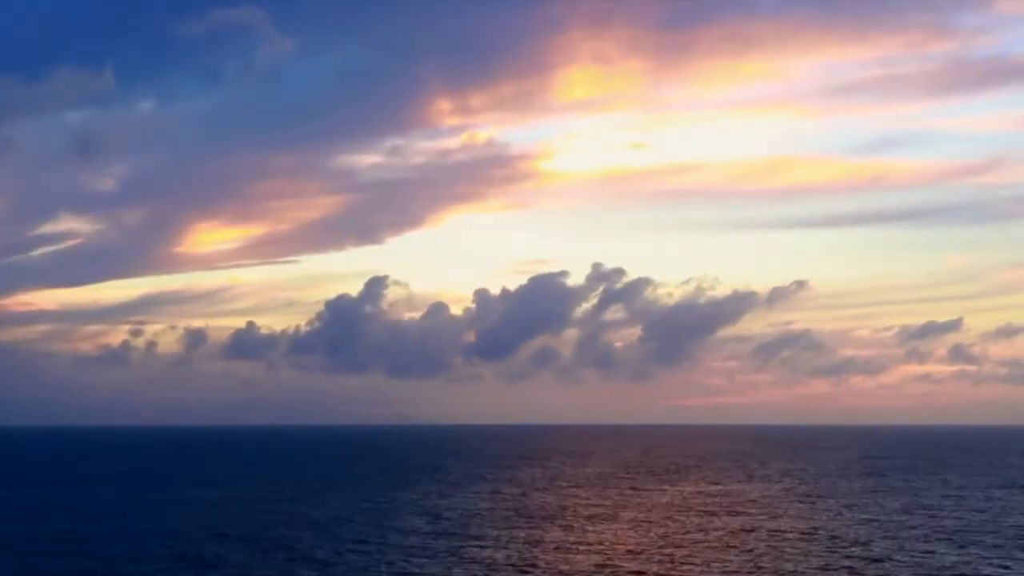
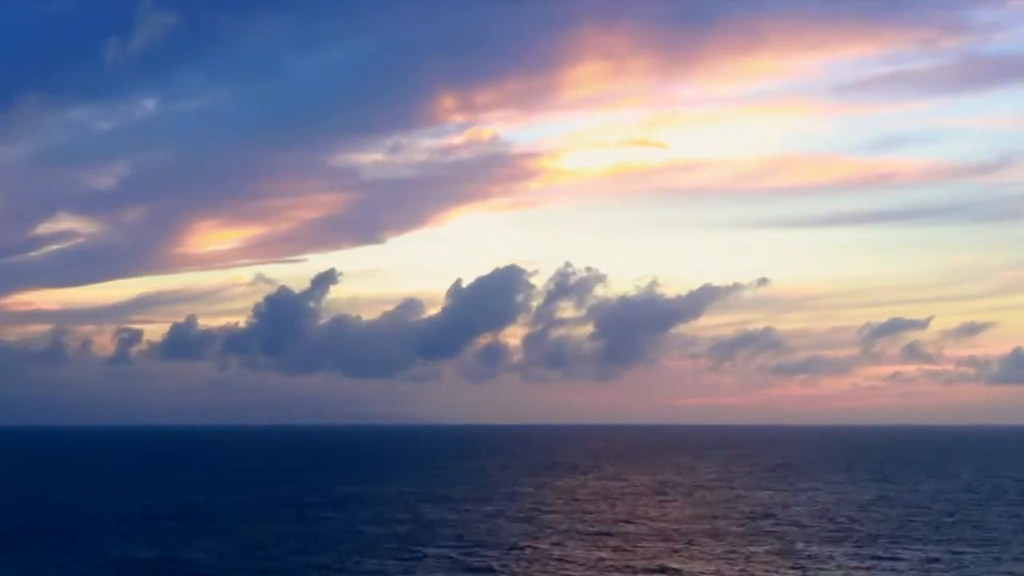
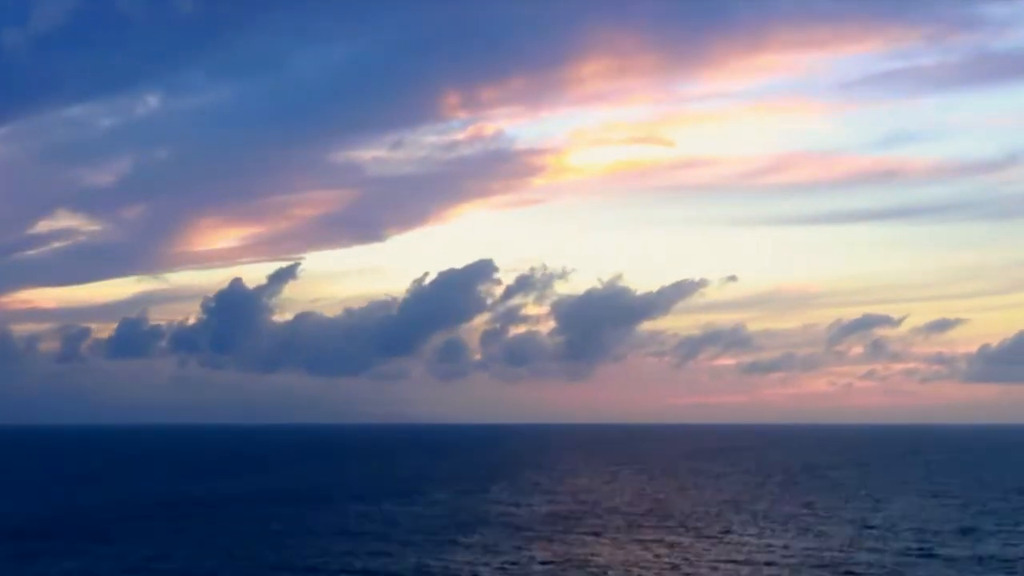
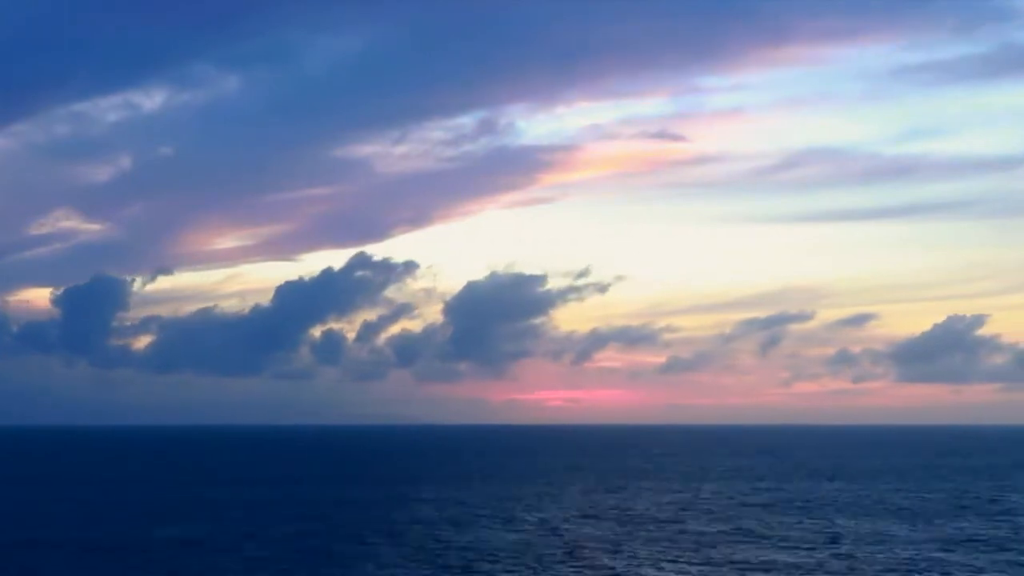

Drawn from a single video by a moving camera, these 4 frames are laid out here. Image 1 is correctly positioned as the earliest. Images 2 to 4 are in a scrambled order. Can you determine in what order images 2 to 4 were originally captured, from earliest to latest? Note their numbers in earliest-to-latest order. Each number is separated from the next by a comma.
2, 3, 4
